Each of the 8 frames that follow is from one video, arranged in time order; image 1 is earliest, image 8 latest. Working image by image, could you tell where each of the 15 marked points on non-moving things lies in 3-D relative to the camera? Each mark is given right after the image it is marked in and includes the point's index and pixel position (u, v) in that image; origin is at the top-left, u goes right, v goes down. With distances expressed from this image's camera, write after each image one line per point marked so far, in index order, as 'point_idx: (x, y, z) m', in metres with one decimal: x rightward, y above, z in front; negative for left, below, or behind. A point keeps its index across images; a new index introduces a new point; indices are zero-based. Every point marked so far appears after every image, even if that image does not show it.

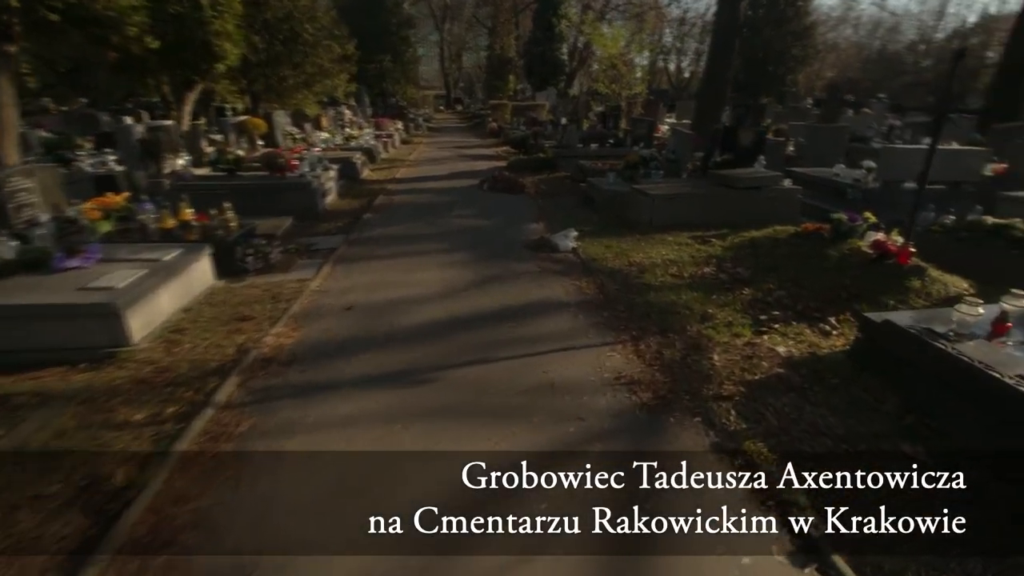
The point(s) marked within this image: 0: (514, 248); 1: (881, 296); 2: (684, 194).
0: (0.0, +0.8, +10.0) m
1: (+5.2, -0.1, +6.7) m
2: (+4.0, +2.2, +11.0) m
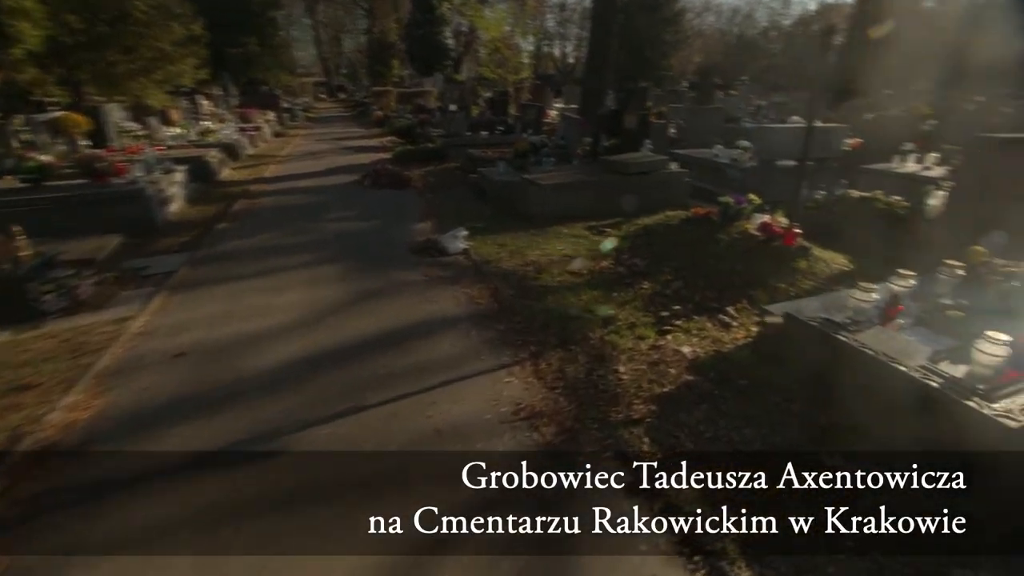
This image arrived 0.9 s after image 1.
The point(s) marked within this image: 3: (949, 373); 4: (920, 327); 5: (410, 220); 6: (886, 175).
0: (-2.1, +0.6, +8.8) m
1: (+3.6, +0.1, +6.7) m
2: (+1.4, +2.3, +10.5) m
3: (+3.4, -0.7, +3.7) m
4: (+3.8, -0.4, +4.4) m
5: (-2.4, +1.6, +11.1) m
6: (+7.6, +2.3, +9.7) m
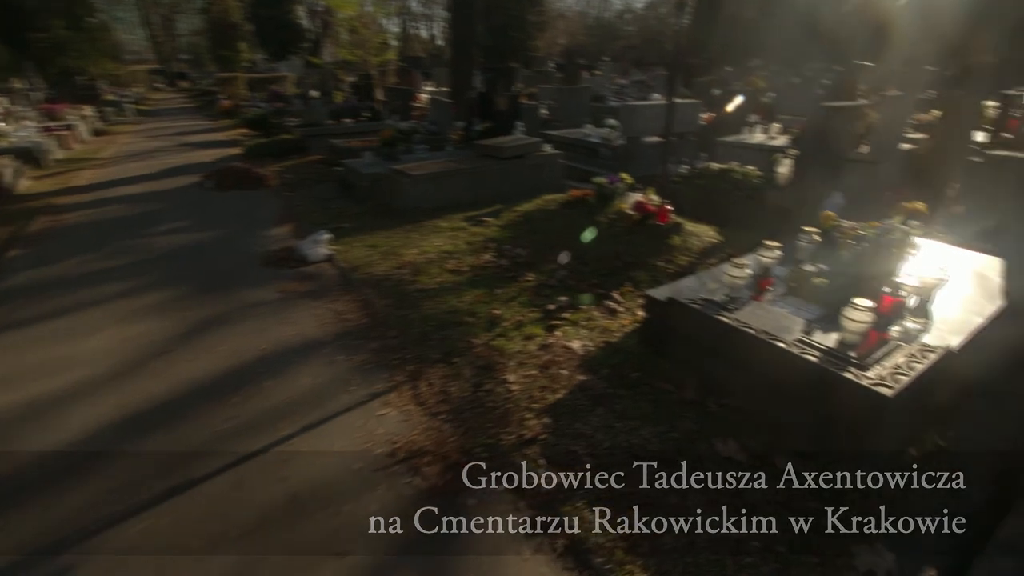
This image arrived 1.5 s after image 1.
0: (-4.2, +0.3, +7.5) m
1: (+1.9, +0.4, +6.6) m
2: (-1.3, +2.4, +9.8) m
3: (+2.4, -0.5, +3.7) m
4: (+2.6, -0.1, +4.5) m
5: (-5.0, +1.3, +9.7) m
6: (+4.9, +3.1, +10.3) m
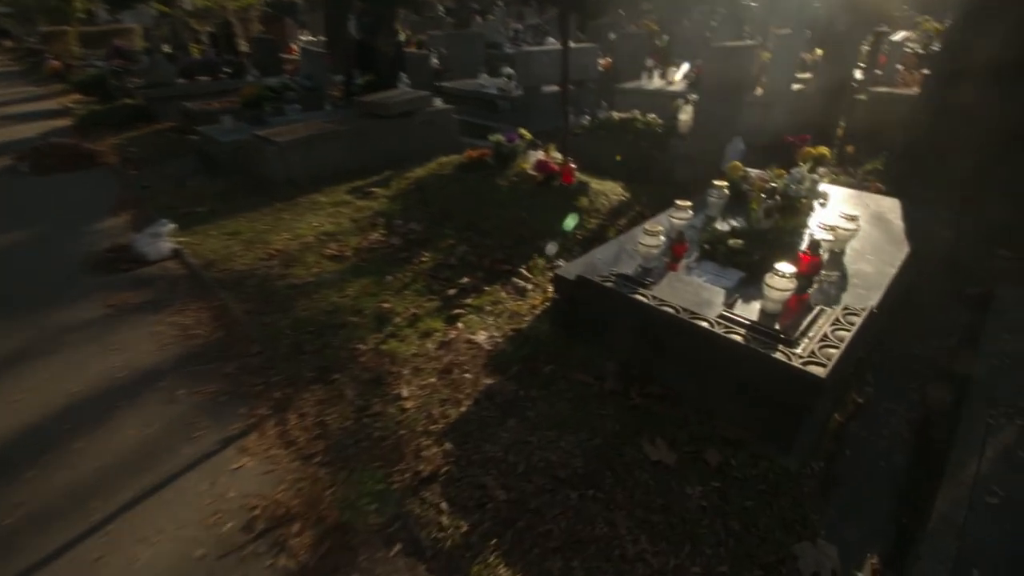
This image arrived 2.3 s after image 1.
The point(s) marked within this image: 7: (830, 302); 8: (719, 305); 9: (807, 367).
0: (-5.6, +0.1, +5.9) m
1: (+0.6, +0.8, +6.0) m
2: (-3.3, +2.7, +8.4) m
3: (+1.7, -0.2, +3.3) m
4: (+1.7, +0.2, +4.1) m
5: (-6.8, +1.2, +7.8) m
6: (+2.6, +4.1, +9.9) m
7: (+2.4, -0.1, +3.6) m
8: (+1.5, -0.1, +3.5) m
9: (+1.8, -0.5, +2.9) m
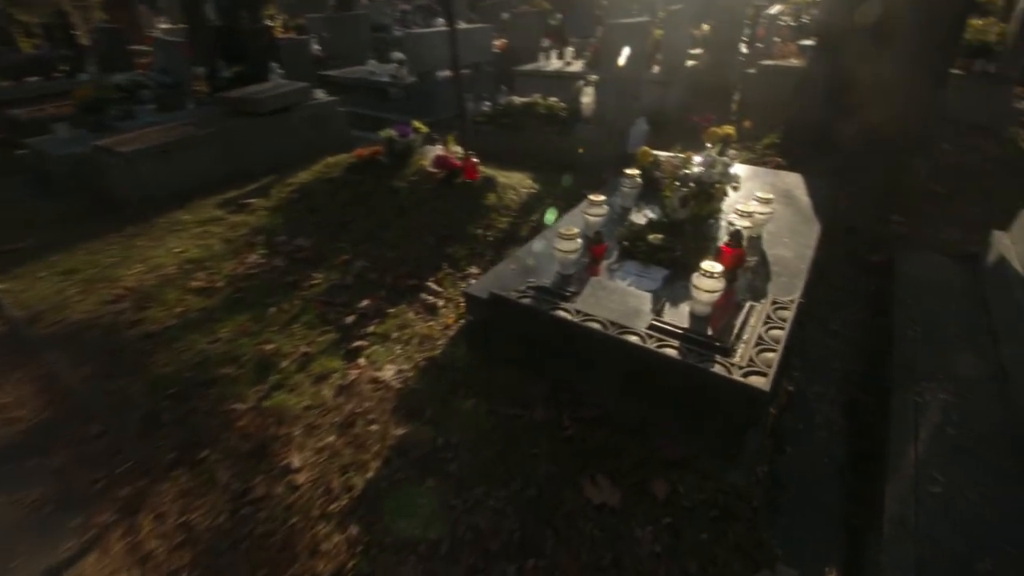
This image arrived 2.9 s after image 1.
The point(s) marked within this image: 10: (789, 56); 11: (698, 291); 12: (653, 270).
0: (-6.5, -0.6, +4.4) m
1: (-0.5, +0.7, +5.5) m
2: (-5.0, +2.2, +7.2) m
3: (+1.1, -0.3, +3.0) m
4: (+0.9, +0.2, +3.7) m
5: (-8.1, +0.3, +6.0) m
6: (+0.5, +4.3, +9.5) m
7: (+1.7, -0.1, +3.4) m
8: (+0.9, -0.2, +3.2) m
9: (+1.3, -0.5, +2.7) m
10: (+5.9, +5.0, +10.2) m
11: (+1.2, 0.0, +3.1) m
12: (+1.1, +0.1, +3.6) m
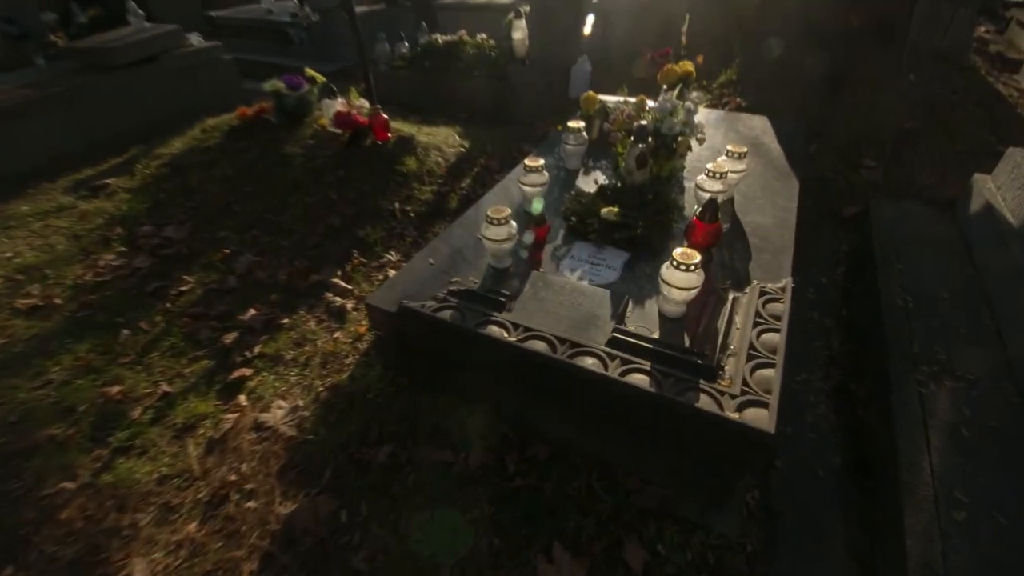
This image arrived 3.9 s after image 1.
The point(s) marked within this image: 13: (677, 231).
0: (-6.9, -1.1, +3.0) m
1: (-1.2, +0.8, +4.5) m
2: (-5.9, +2.1, +5.6) m
3: (+0.7, -0.3, +2.3) m
4: (+0.4, +0.2, +2.9) m
5: (-8.8, -0.2, +4.3) m
6: (-0.9, +4.8, +8.1) m
7: (+1.3, 0.0, +2.7) m
8: (+0.5, -0.2, +2.4) m
9: (+1.0, -0.5, +2.0) m
10: (+4.4, +6.1, +9.3) m
11: (+0.8, 0.0, +2.4) m
12: (+0.6, +0.2, +2.9) m
13: (+1.1, +0.4, +3.1) m
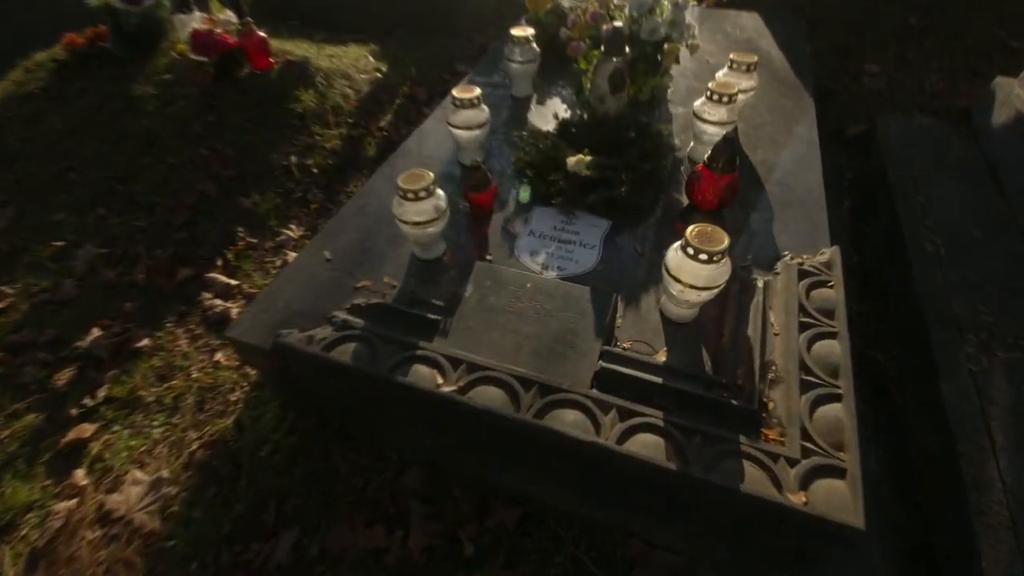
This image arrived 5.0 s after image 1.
0: (-7.1, -1.7, +1.8) m
1: (-1.7, +0.9, +3.4) m
2: (-6.6, +2.0, +3.9) m
3: (+0.5, -0.3, +1.5) m
4: (+0.1, +0.3, +2.1) m
5: (-9.1, -0.8, +2.8) m
6: (-2.0, +5.4, +6.4) m
7: (+1.0, +0.1, +1.9) m
8: (+0.3, -0.2, +1.6) m
9: (+0.8, -0.5, +1.3) m
10: (+3.0, +7.3, +7.7) m
11: (+0.6, 0.0, +1.6) m
12: (+0.3, +0.3, +2.0) m
13: (+0.7, +0.5, +2.2) m
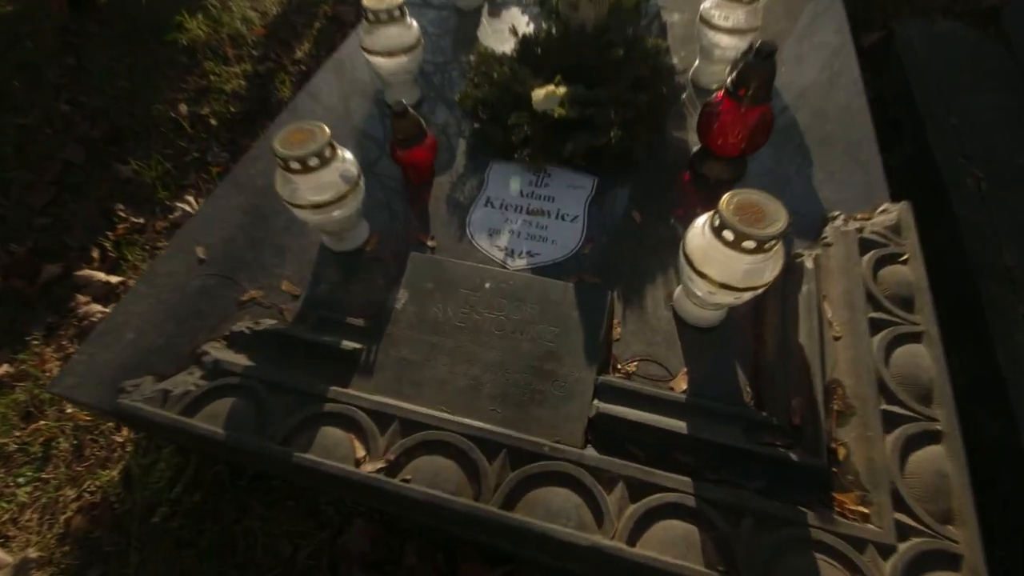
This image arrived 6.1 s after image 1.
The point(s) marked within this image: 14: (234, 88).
0: (-7.1, -2.2, +1.2) m
1: (-2.0, +1.0, +2.6) m
2: (-6.9, +1.8, +2.8) m
3: (+0.4, -0.3, +1.1) m
4: (-0.1, +0.3, +1.5) m
5: (-9.2, -1.3, +2.0) m
6: (-2.7, +5.8, +5.0) m
7: (+0.9, +0.2, +1.4) m
8: (+0.2, -0.2, +1.1) m
9: (+0.7, -0.6, +0.9) m
10: (+2.2, +8.2, +6.3) m
11: (+0.4, 0.0, +1.1) m
12: (+0.1, +0.3, +1.5) m
13: (+0.6, +0.6, +1.6) m
14: (-1.6, +1.2, +2.7) m
